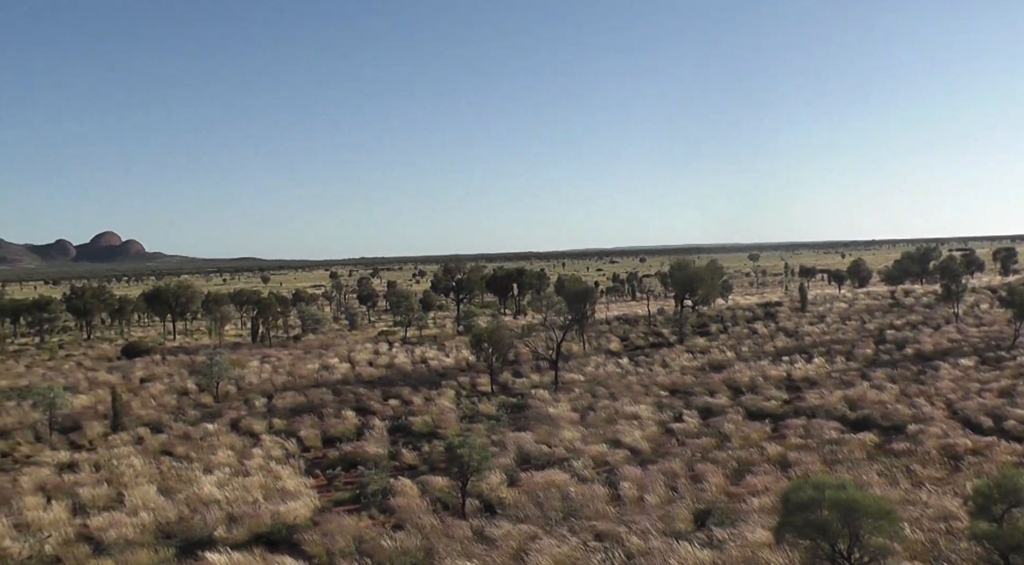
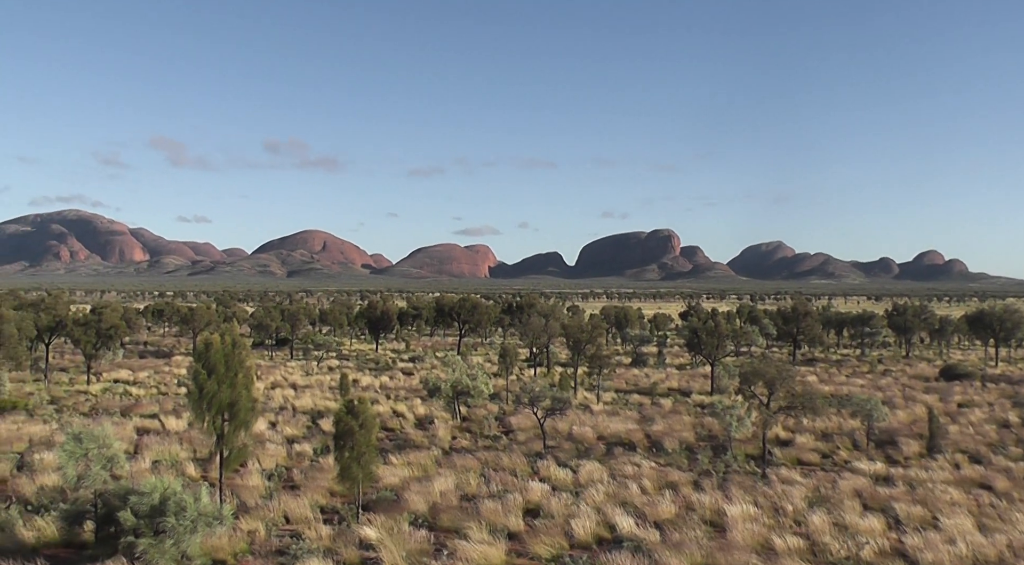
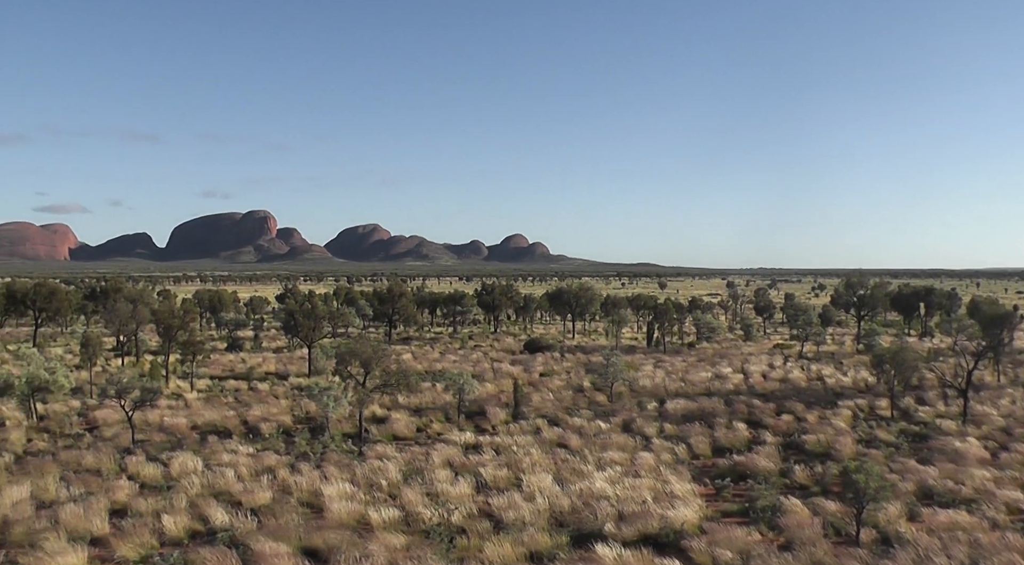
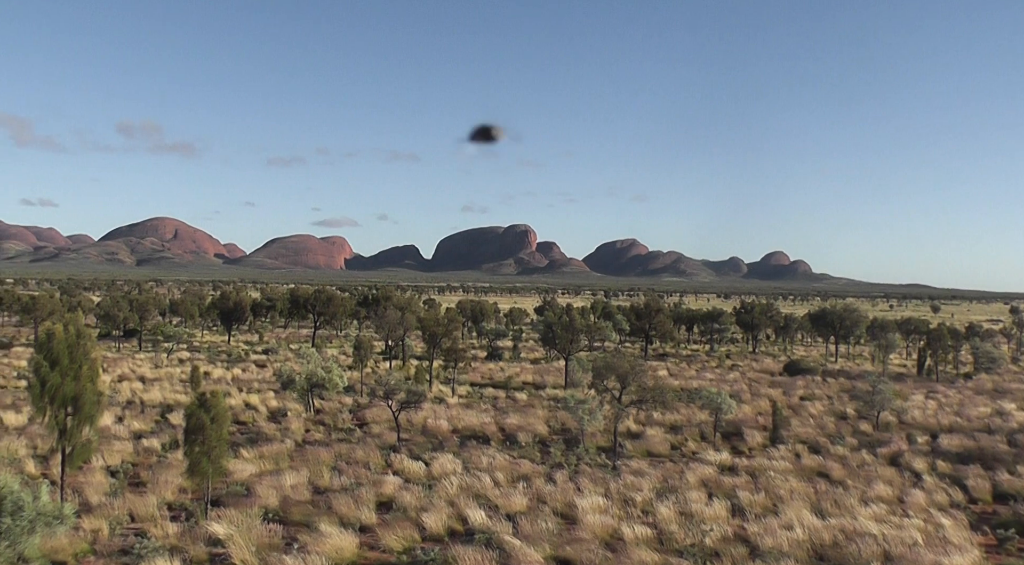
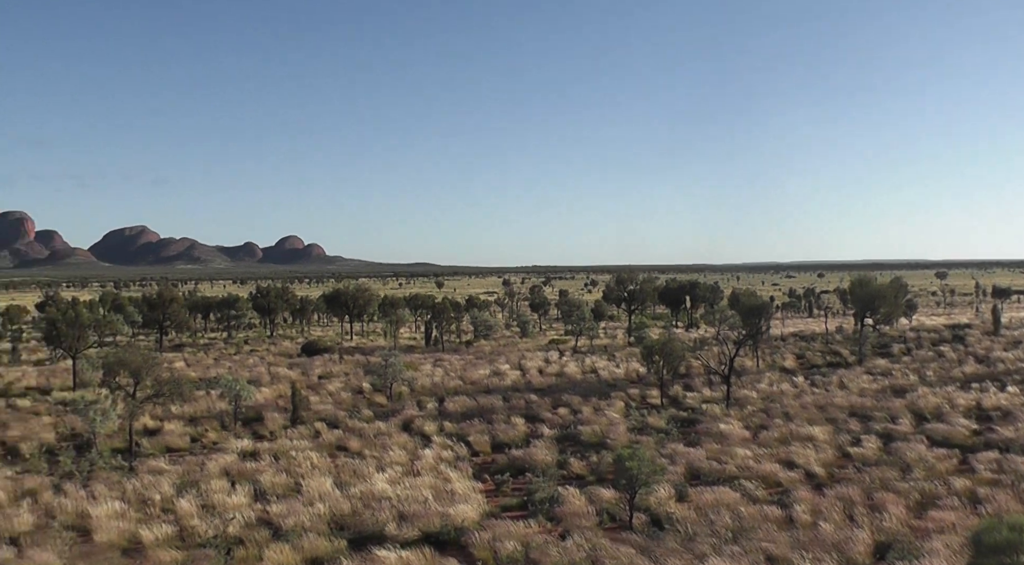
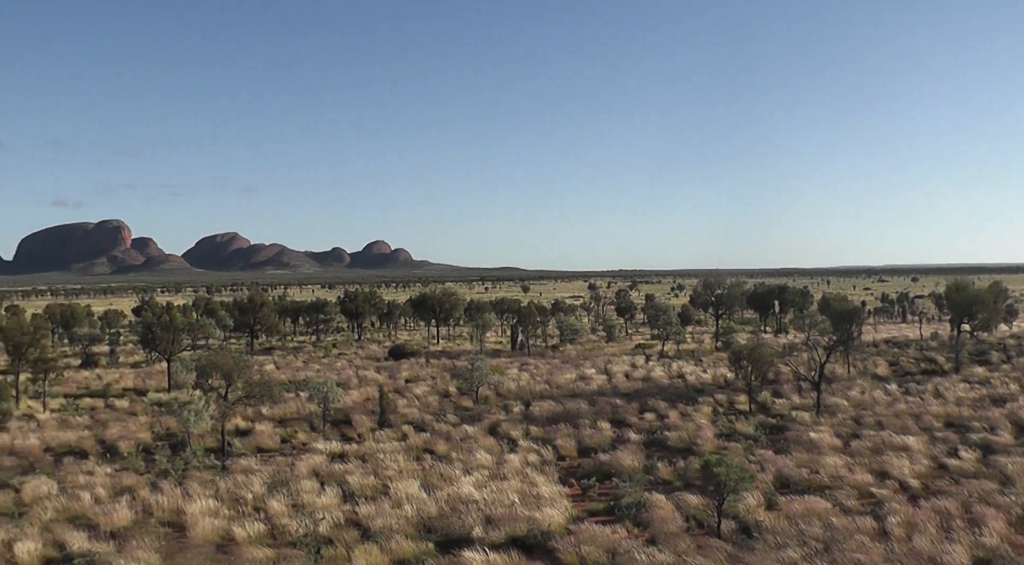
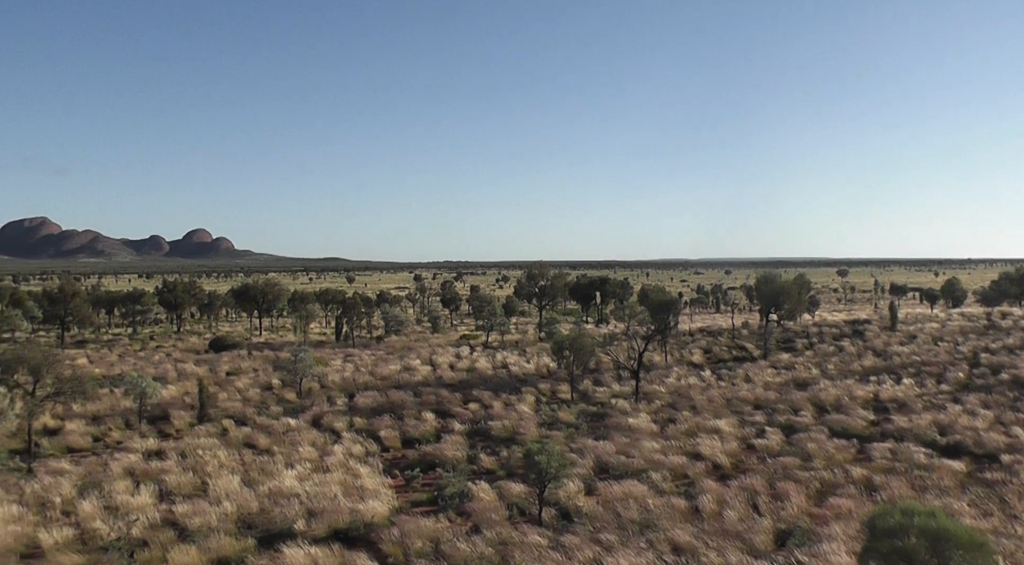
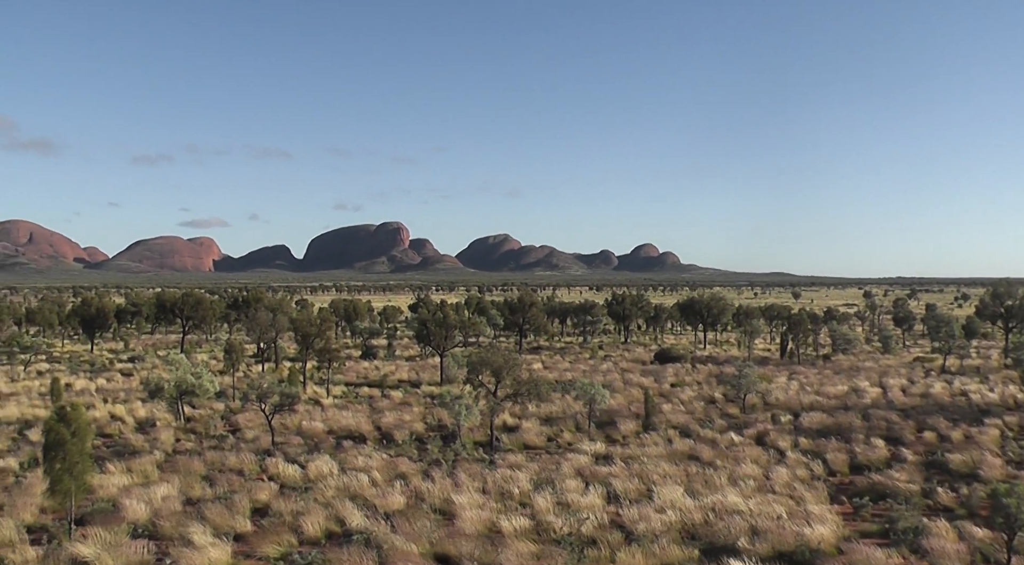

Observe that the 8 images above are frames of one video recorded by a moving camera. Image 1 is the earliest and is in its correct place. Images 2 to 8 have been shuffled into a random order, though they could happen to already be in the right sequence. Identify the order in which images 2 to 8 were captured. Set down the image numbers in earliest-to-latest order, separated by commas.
7, 5, 6, 3, 8, 4, 2
